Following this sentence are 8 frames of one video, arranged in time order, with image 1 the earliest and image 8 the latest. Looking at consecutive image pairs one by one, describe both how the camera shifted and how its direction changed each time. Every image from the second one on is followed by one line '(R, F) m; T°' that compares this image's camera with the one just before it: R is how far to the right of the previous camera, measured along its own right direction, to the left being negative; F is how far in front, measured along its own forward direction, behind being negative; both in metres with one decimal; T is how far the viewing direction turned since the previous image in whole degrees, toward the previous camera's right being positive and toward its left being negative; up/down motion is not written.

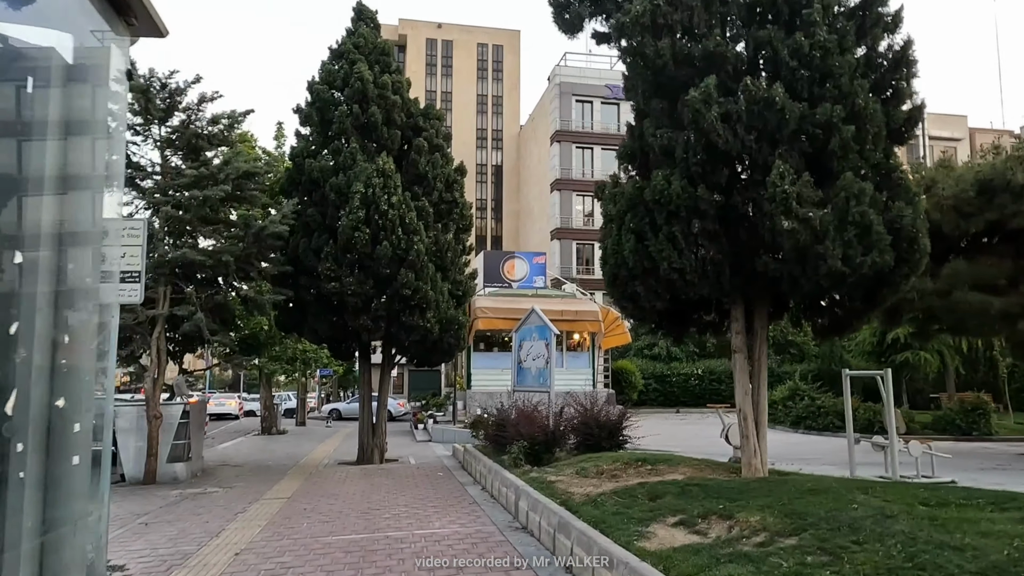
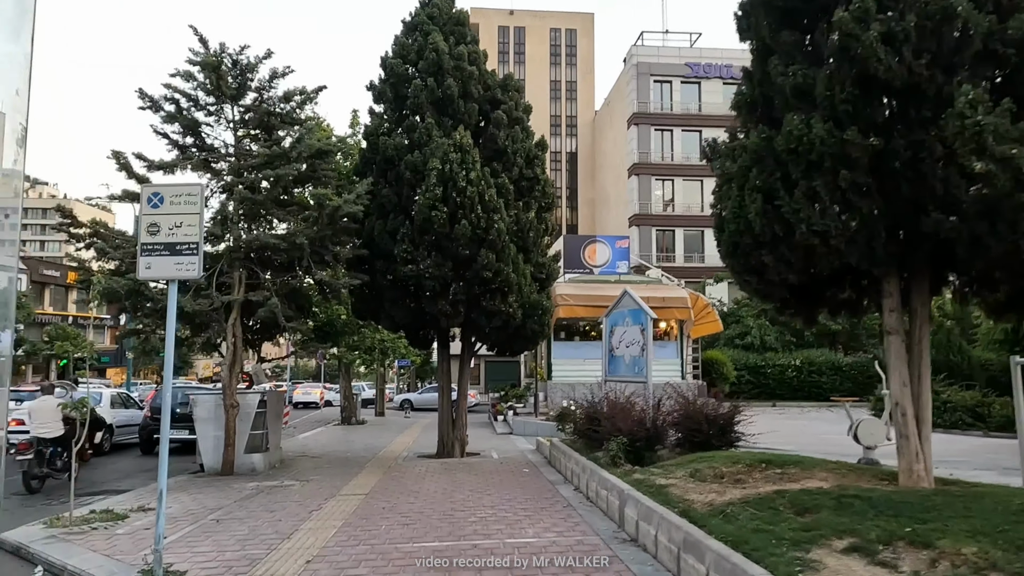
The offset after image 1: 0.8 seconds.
(-0.3, +1.1) m; -6°
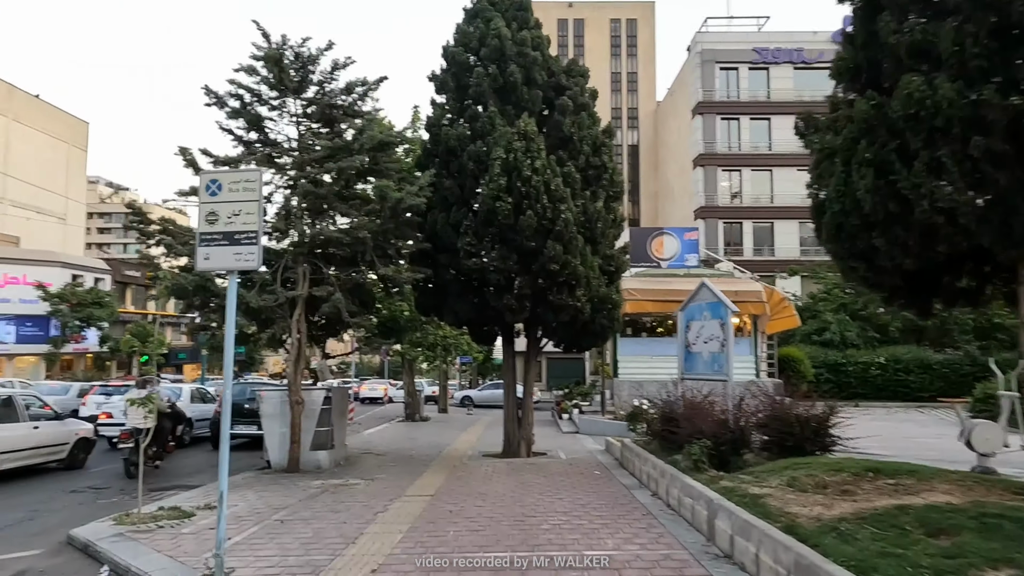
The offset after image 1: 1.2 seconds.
(-0.2, +0.5) m; -5°
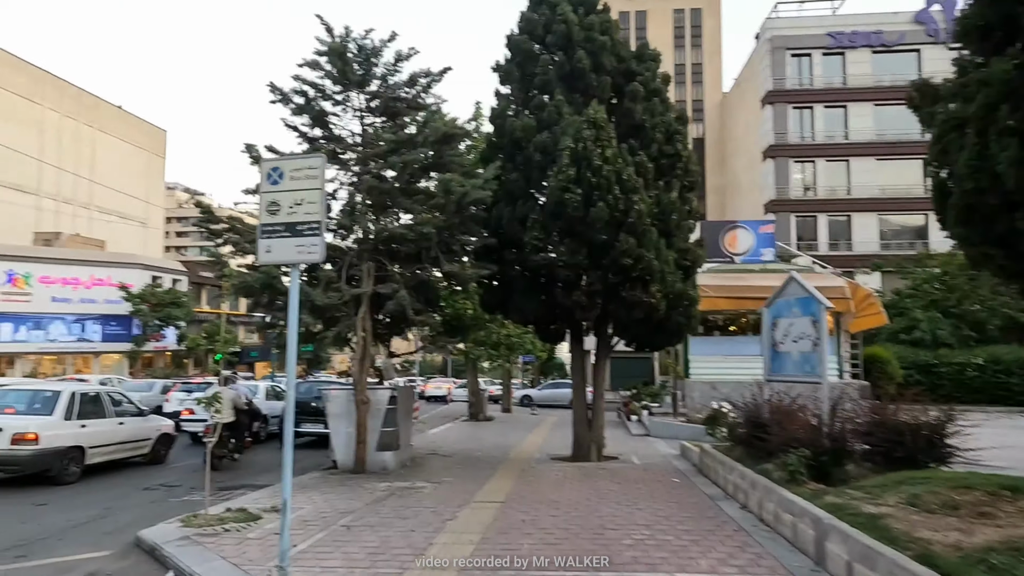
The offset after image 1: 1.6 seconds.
(-0.2, +0.5) m; -5°
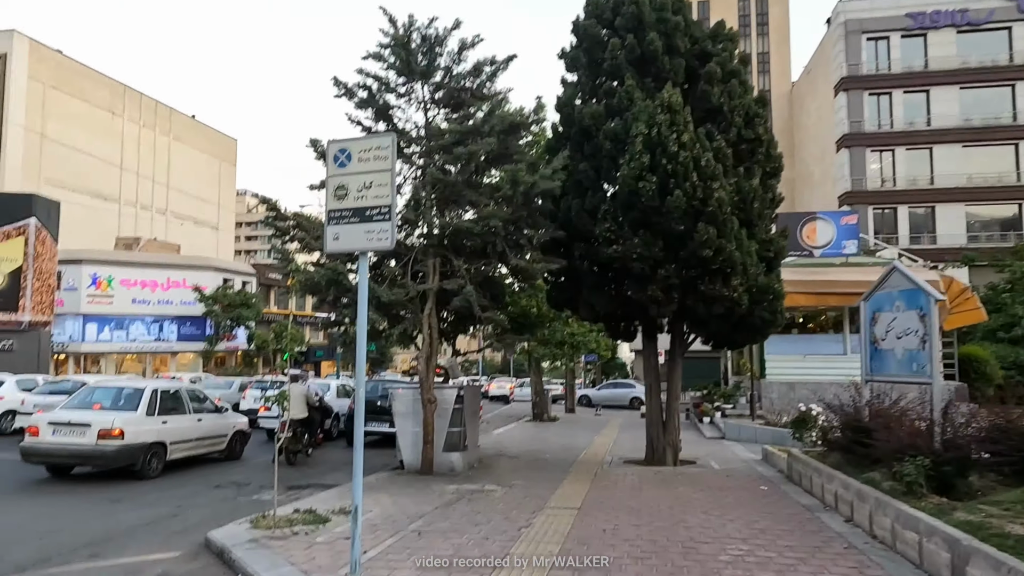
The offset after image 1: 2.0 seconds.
(-0.2, +0.5) m; -5°
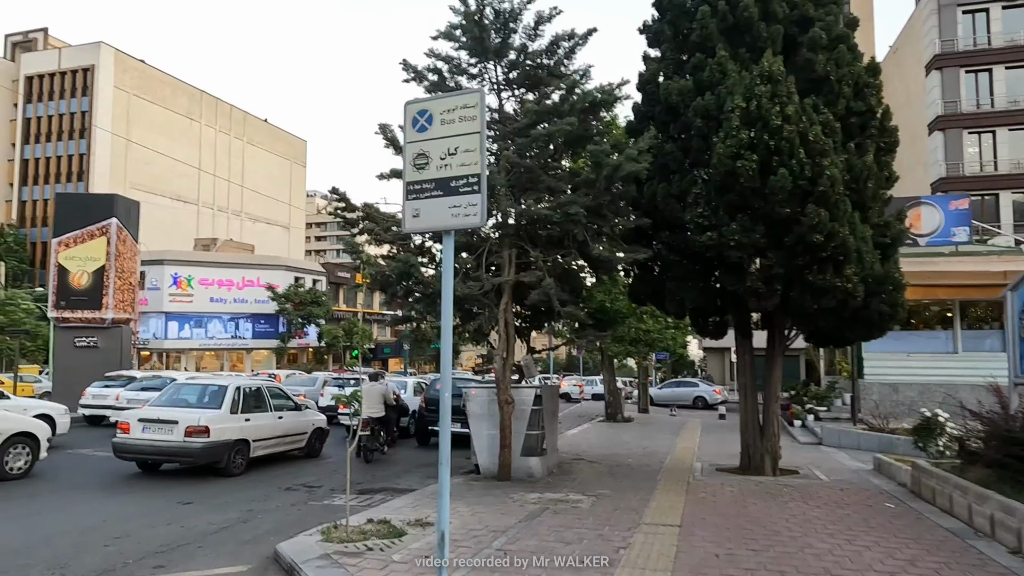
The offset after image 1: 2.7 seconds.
(-0.3, +0.8) m; -5°
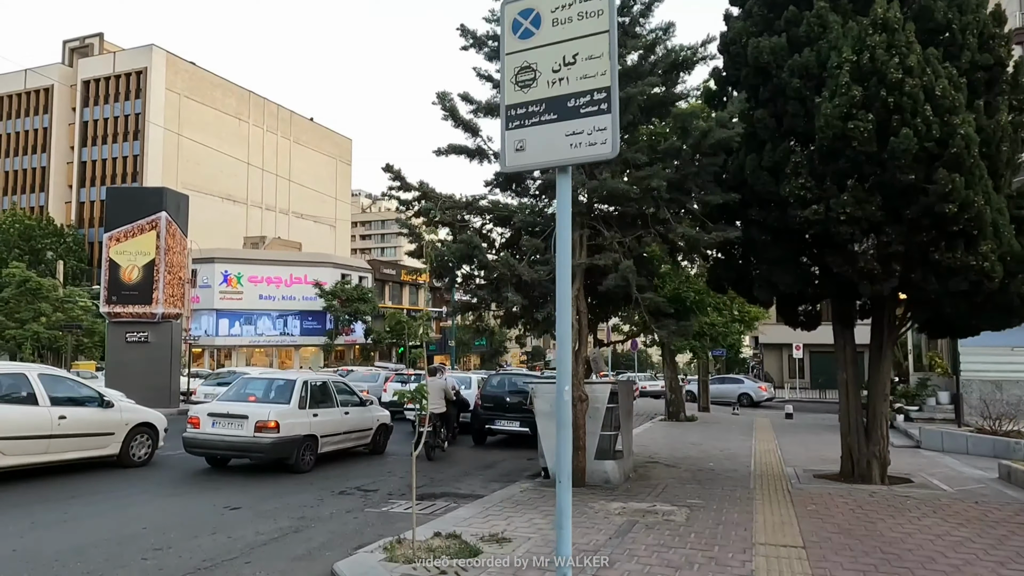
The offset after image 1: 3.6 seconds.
(-0.5, +1.1) m; -4°
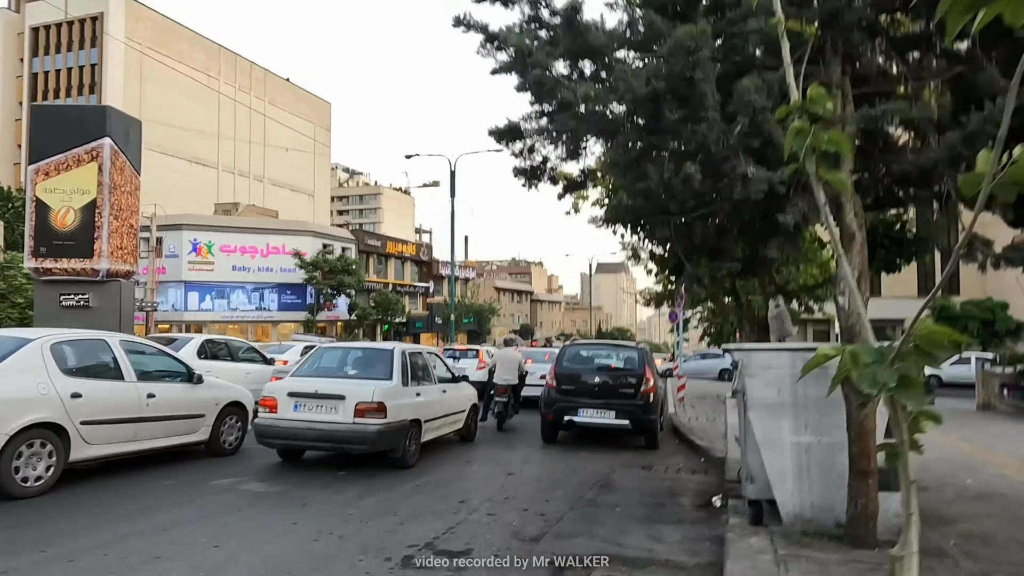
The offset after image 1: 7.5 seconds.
(-1.9, +4.8) m; +2°
